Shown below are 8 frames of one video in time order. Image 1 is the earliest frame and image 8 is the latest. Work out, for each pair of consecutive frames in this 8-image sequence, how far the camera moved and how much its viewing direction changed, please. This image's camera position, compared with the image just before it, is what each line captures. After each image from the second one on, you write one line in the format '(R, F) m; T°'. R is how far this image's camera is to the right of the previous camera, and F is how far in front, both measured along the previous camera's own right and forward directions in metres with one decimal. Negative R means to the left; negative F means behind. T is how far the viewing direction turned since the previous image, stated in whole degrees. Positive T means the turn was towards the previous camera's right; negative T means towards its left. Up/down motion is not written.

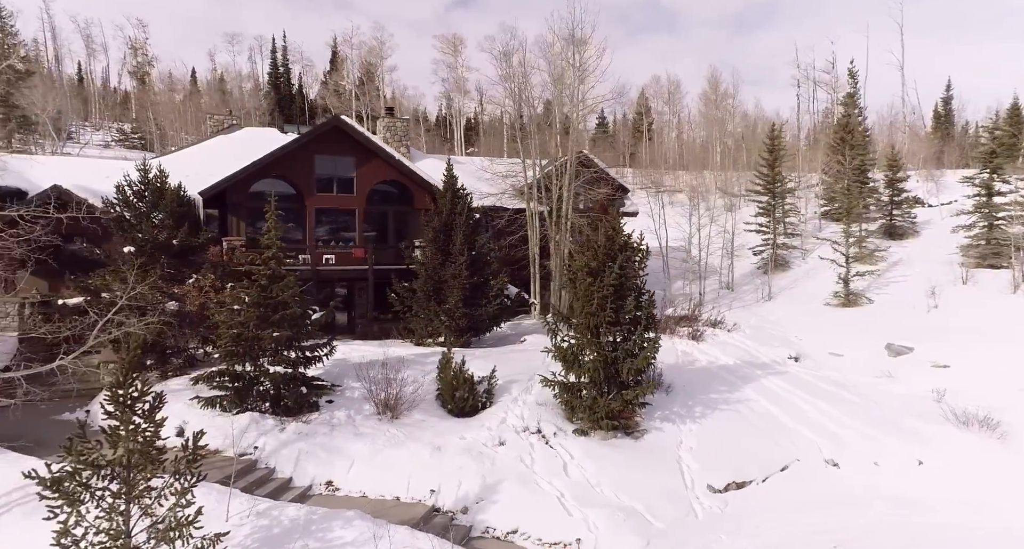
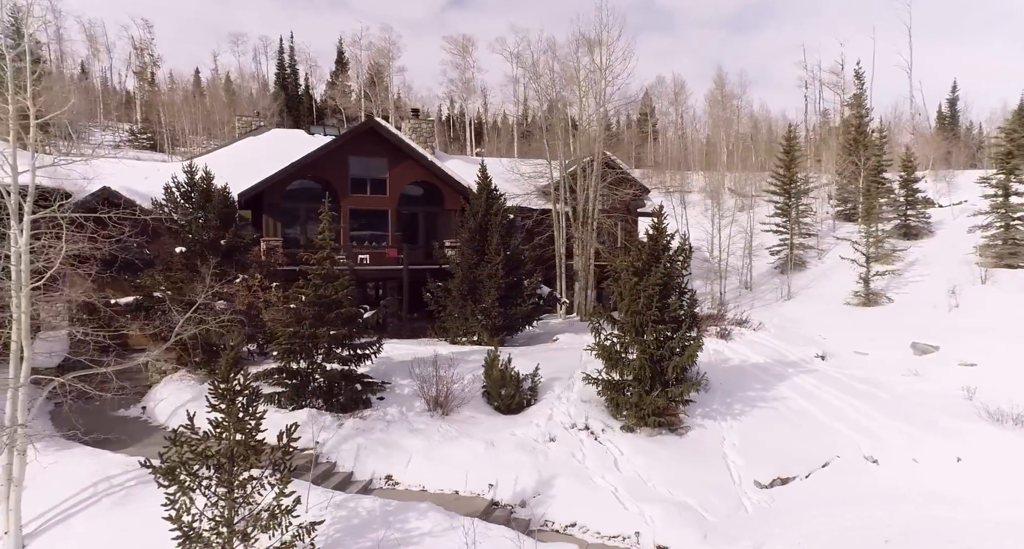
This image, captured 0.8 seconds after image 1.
(-1.1, -0.3) m; 0°
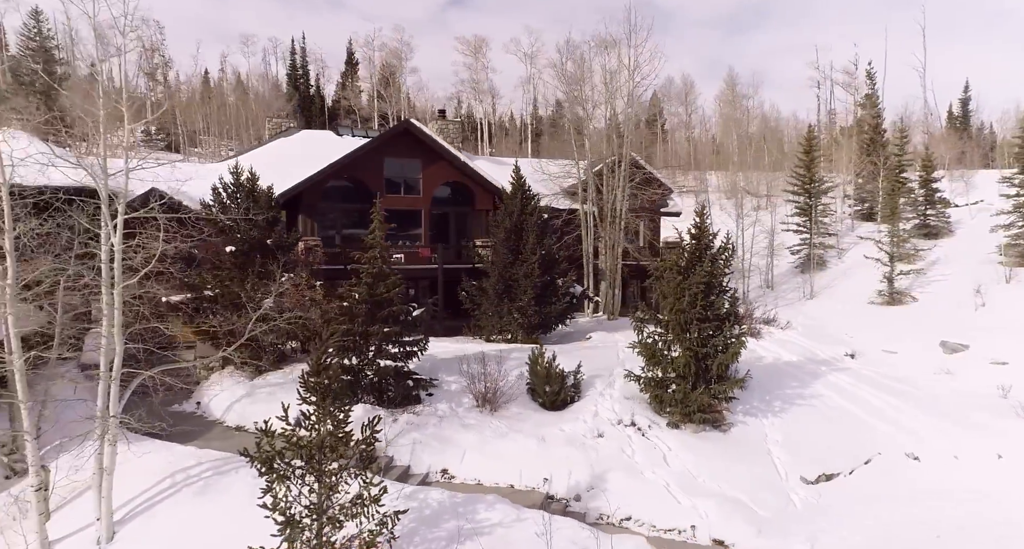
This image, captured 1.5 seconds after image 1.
(-0.9, -0.3) m; -1°
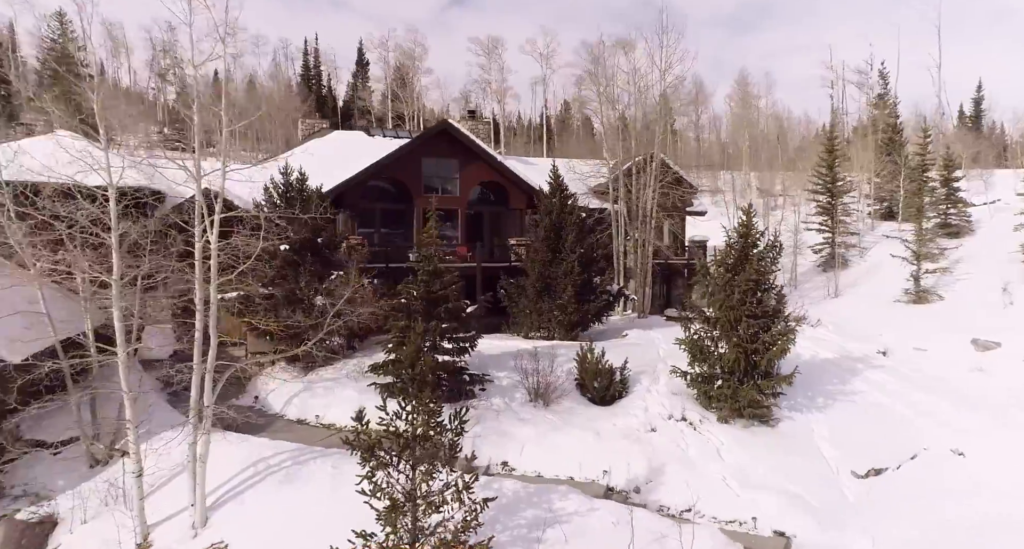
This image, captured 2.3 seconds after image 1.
(-1.1, -0.4) m; -1°
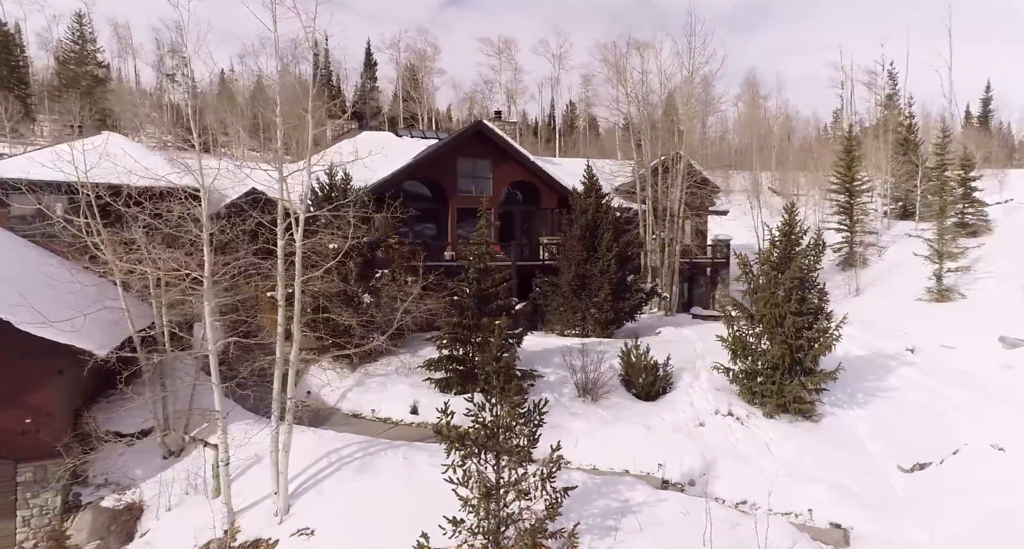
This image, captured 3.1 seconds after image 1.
(-1.1, -0.3) m; 0°
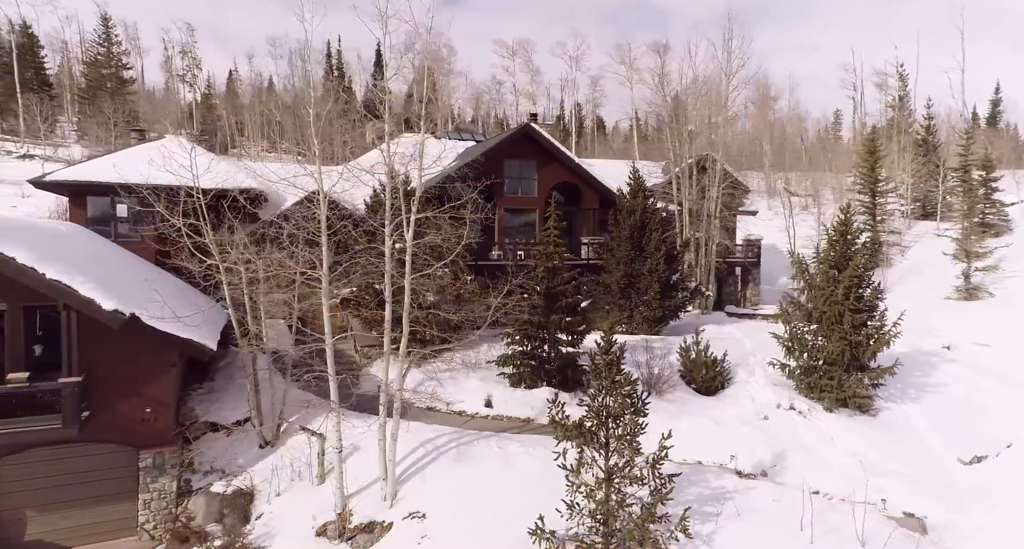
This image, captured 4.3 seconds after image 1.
(-1.6, -0.6) m; 0°
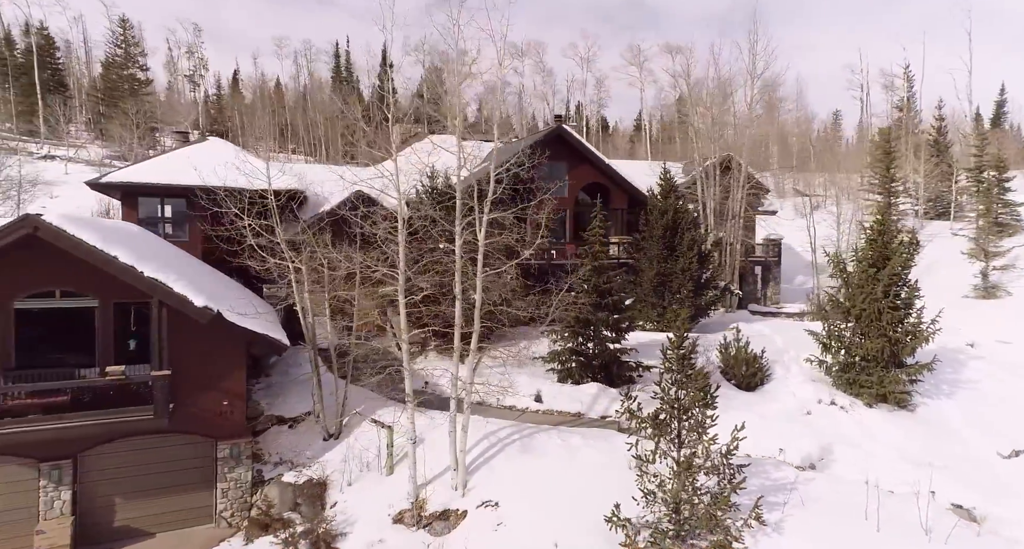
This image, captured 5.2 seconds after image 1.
(-1.2, -0.4) m; 0°
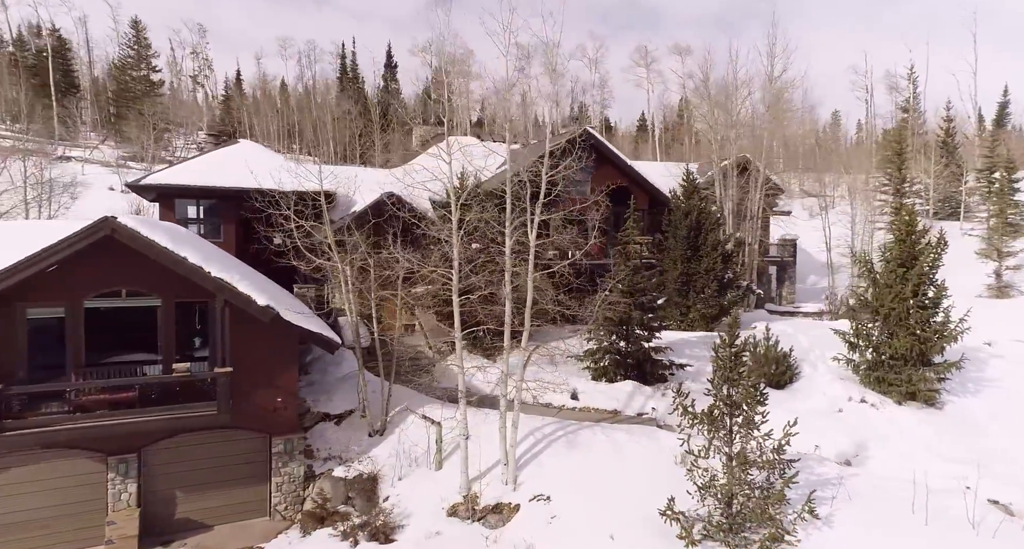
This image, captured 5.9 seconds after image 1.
(-0.9, -0.3) m; 0°
